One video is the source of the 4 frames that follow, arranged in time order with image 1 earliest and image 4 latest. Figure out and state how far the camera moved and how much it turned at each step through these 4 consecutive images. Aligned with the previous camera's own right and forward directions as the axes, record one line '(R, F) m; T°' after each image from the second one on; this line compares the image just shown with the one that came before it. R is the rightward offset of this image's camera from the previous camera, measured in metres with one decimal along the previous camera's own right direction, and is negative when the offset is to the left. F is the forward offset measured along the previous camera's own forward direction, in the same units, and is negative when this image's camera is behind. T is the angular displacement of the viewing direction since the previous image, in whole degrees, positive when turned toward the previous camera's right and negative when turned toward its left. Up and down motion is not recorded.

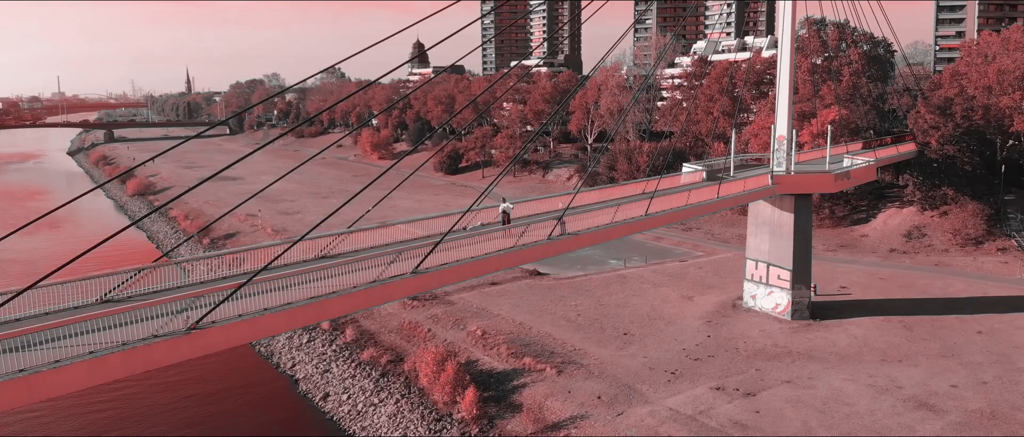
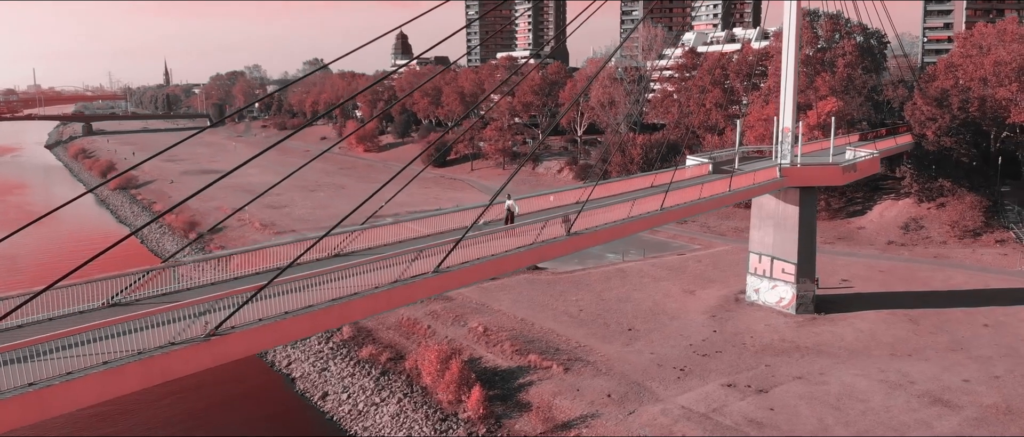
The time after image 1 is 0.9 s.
(-0.4, +0.3) m; +1°
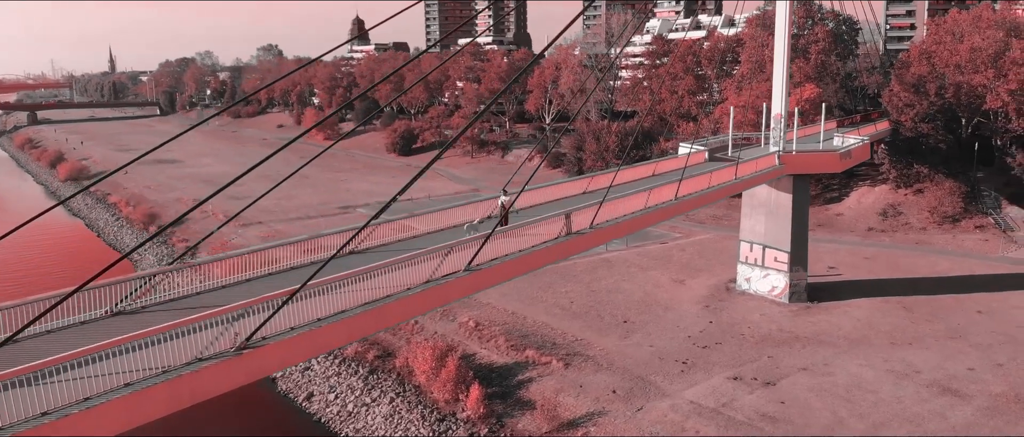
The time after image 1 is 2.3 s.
(-0.6, +0.5) m; +3°
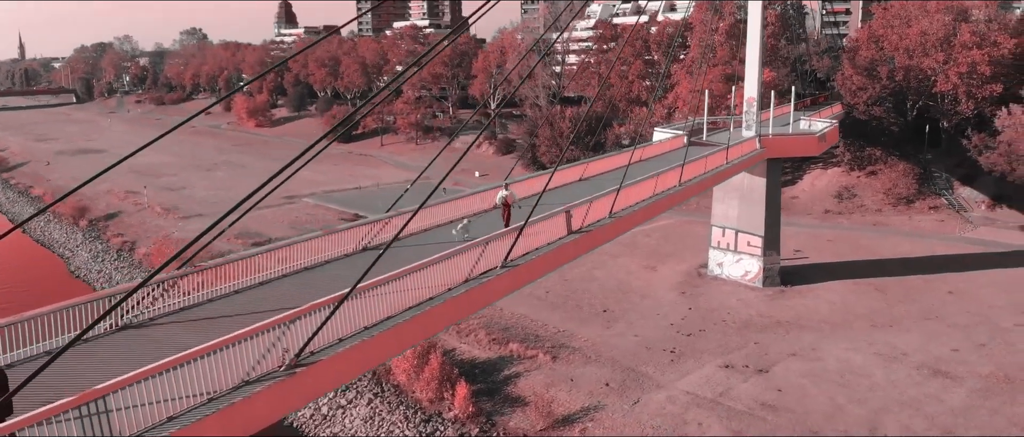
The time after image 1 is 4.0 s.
(-0.8, +0.5) m; +5°
